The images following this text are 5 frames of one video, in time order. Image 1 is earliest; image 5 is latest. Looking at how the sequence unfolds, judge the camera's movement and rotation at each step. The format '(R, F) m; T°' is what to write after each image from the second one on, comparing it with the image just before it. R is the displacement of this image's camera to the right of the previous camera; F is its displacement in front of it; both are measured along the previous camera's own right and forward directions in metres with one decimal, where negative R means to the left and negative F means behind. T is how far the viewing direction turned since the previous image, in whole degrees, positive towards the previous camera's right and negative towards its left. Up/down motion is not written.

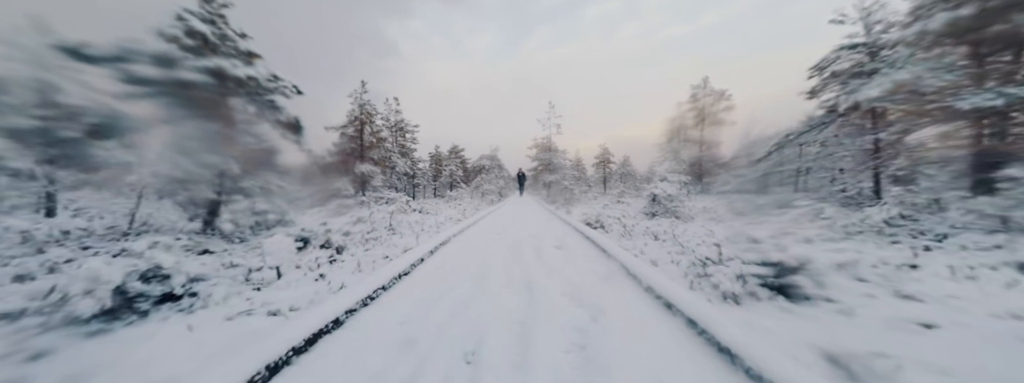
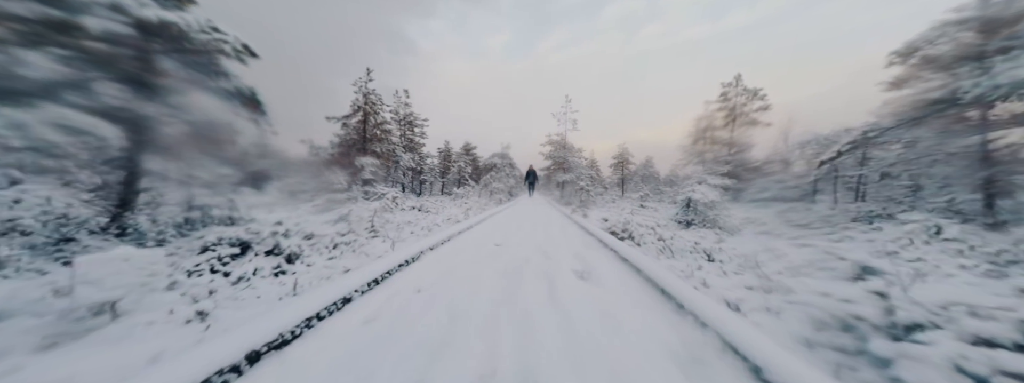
(+0.1, +1.0) m; -3°
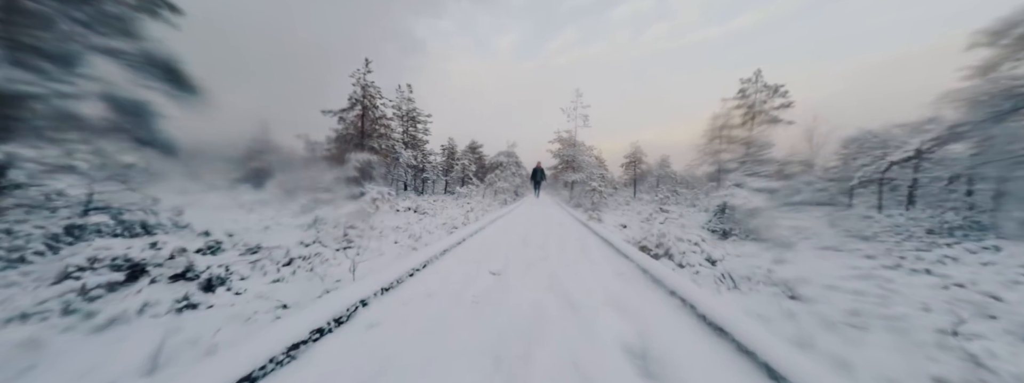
(0.0, +0.9) m; -1°
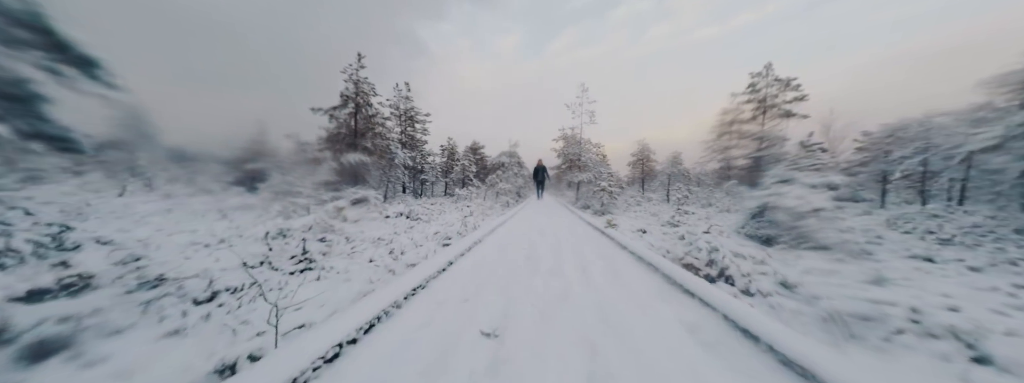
(0.0, +0.8) m; -1°
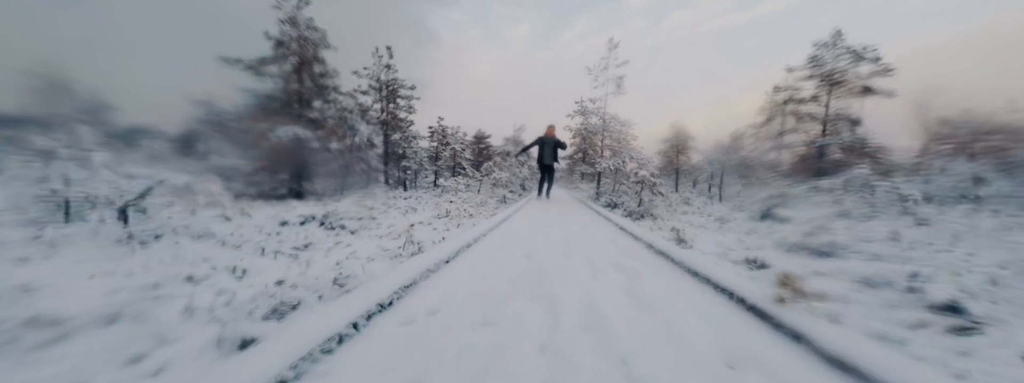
(+0.4, +3.2) m; -3°
